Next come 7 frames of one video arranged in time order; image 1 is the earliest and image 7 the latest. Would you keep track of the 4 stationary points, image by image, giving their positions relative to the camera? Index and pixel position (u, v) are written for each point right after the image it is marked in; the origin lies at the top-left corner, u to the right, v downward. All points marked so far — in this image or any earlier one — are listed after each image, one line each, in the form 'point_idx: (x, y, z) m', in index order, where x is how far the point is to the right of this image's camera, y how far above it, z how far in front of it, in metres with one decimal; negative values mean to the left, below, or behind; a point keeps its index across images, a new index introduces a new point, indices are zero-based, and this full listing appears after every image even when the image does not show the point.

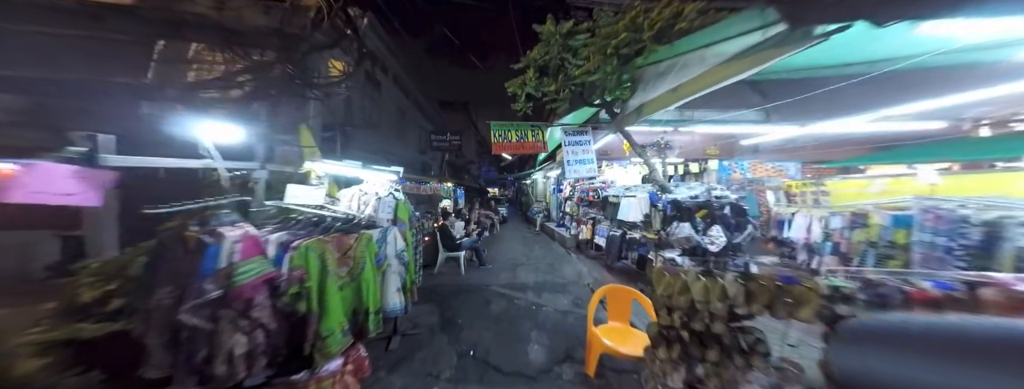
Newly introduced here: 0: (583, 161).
0: (+1.3, +0.5, +3.7) m
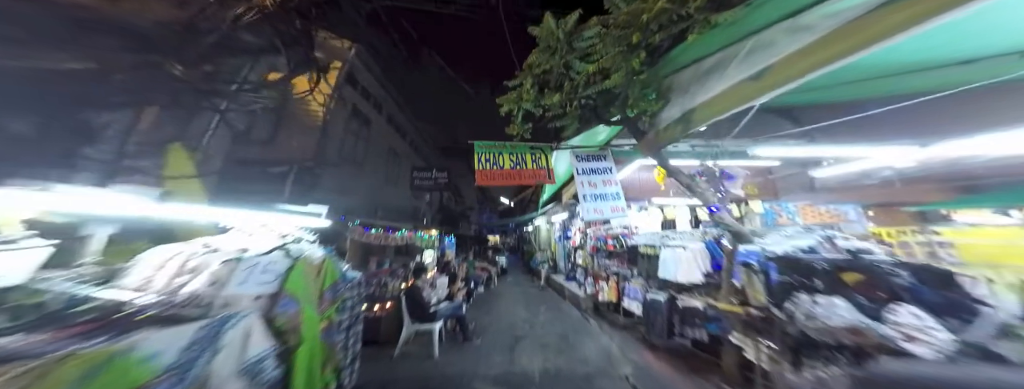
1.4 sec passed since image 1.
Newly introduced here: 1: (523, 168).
0: (+1.2, 0.0, +2.6) m
1: (+0.2, +0.4, +2.8) m
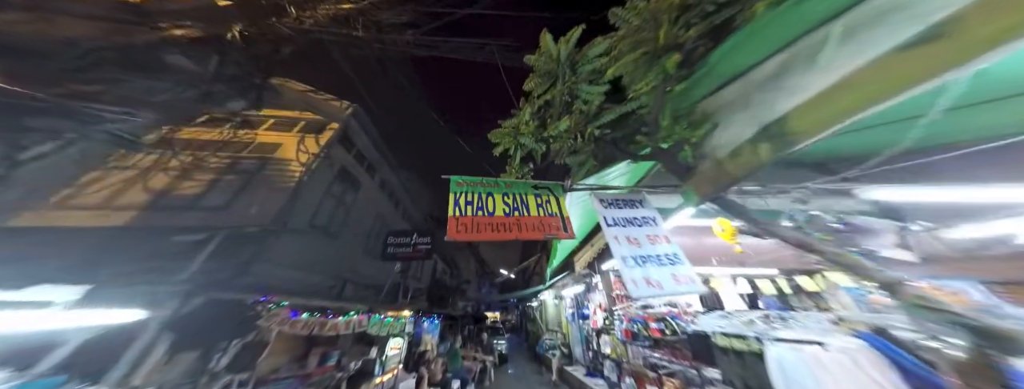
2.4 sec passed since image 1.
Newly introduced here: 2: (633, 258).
0: (+1.2, -0.5, +1.6) m
1: (+0.2, -0.2, +1.9) m
2: (+1.0, -0.5, +1.6) m
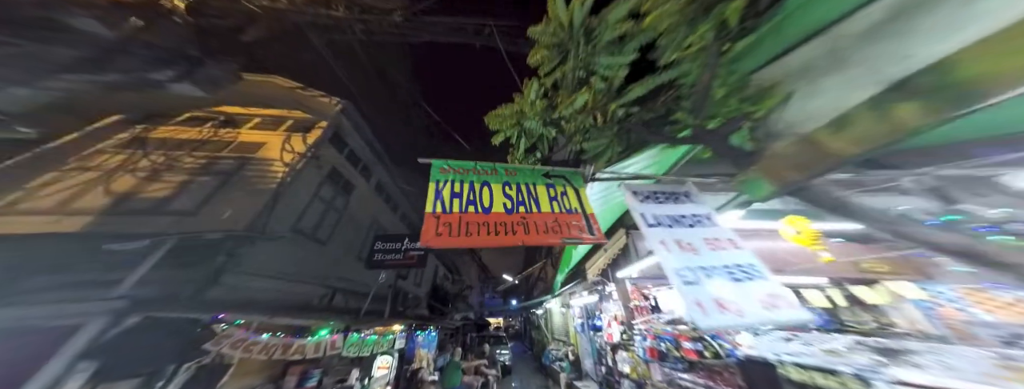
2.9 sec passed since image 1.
0: (+1.2, -0.4, +1.1) m
1: (+0.2, -0.1, +1.5) m
2: (+1.0, -0.4, +1.1) m
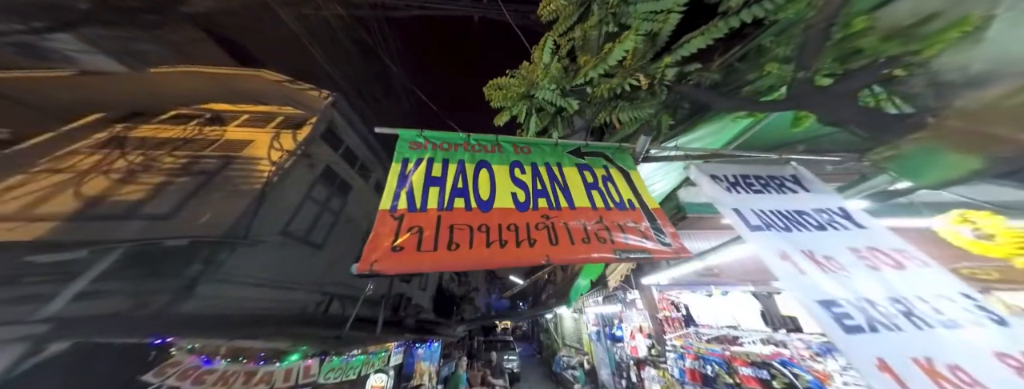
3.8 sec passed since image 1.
0: (+1.3, -0.3, +0.7) m
1: (+0.3, -0.1, +1.0) m
2: (+1.0, -0.3, +0.6) m
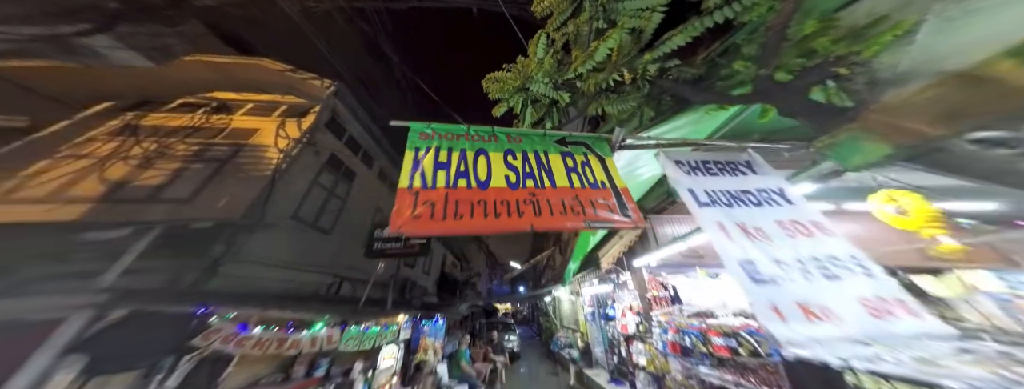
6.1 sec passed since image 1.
0: (+1.3, -0.3, +0.8) m
1: (+0.2, 0.0, +1.2) m
2: (+1.0, -0.3, +0.8) m
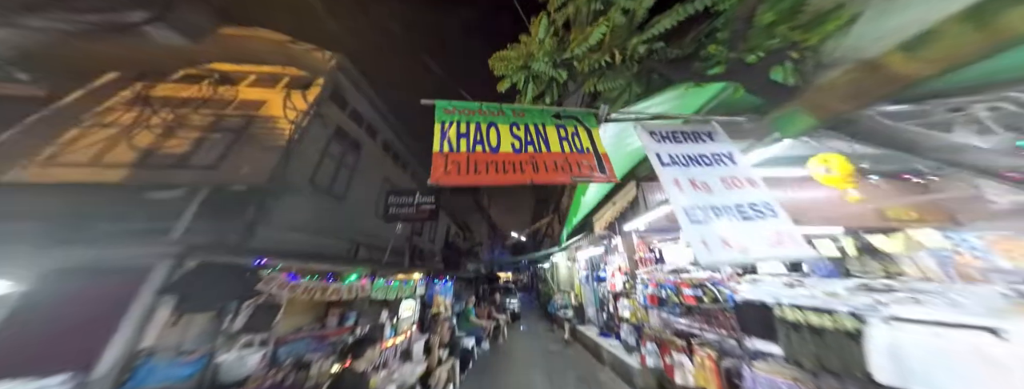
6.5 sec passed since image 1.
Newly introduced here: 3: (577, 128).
0: (+1.3, -0.1, +1.1) m
1: (+0.3, +0.3, +1.4) m
2: (+1.0, -0.1, +1.1) m
3: (+0.5, +0.5, +1.6) m
